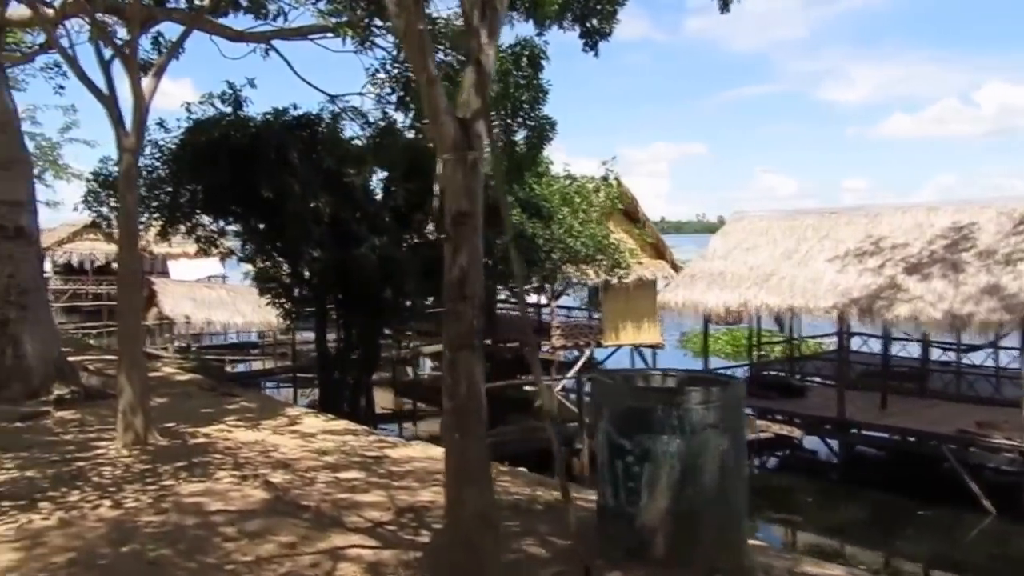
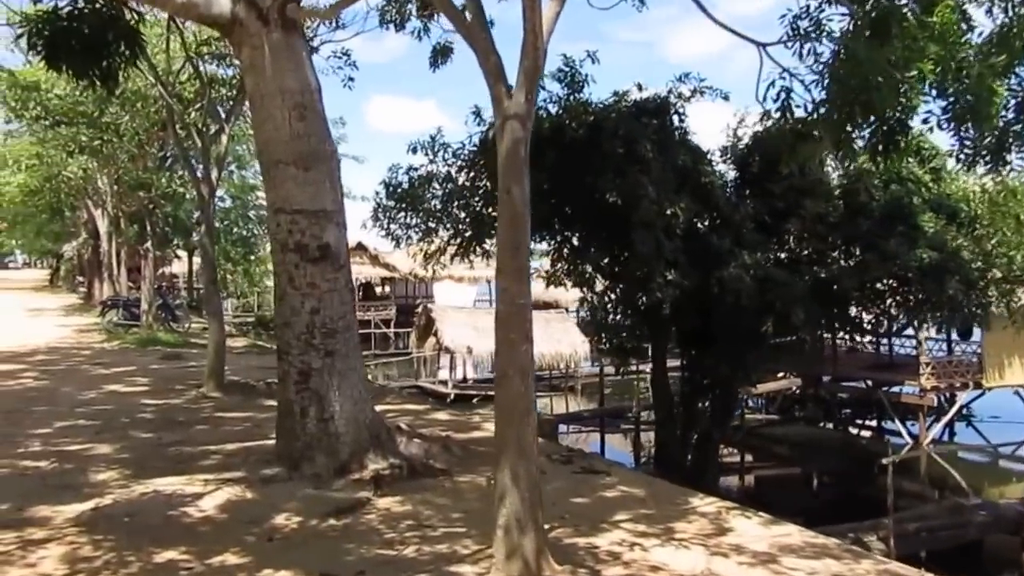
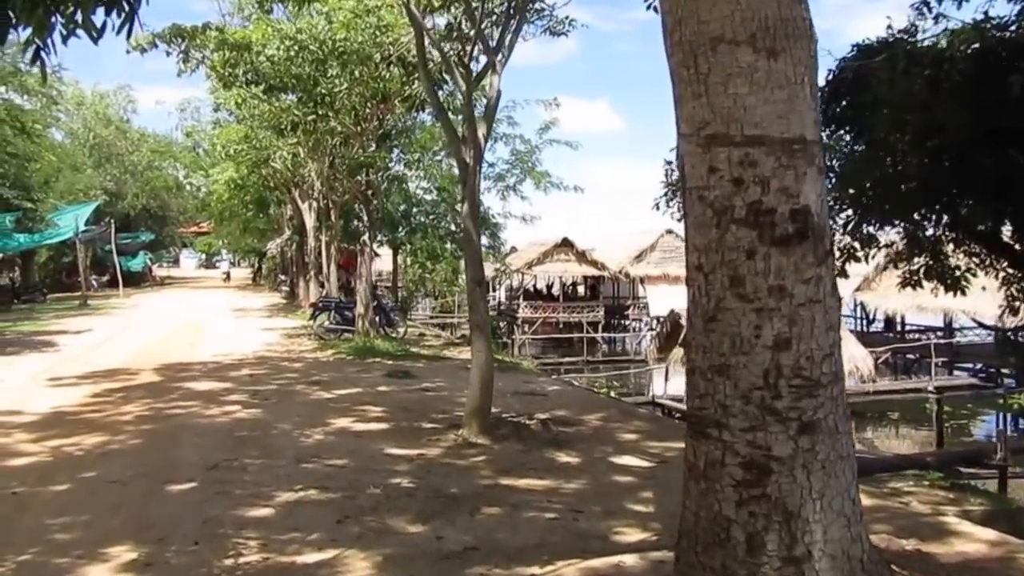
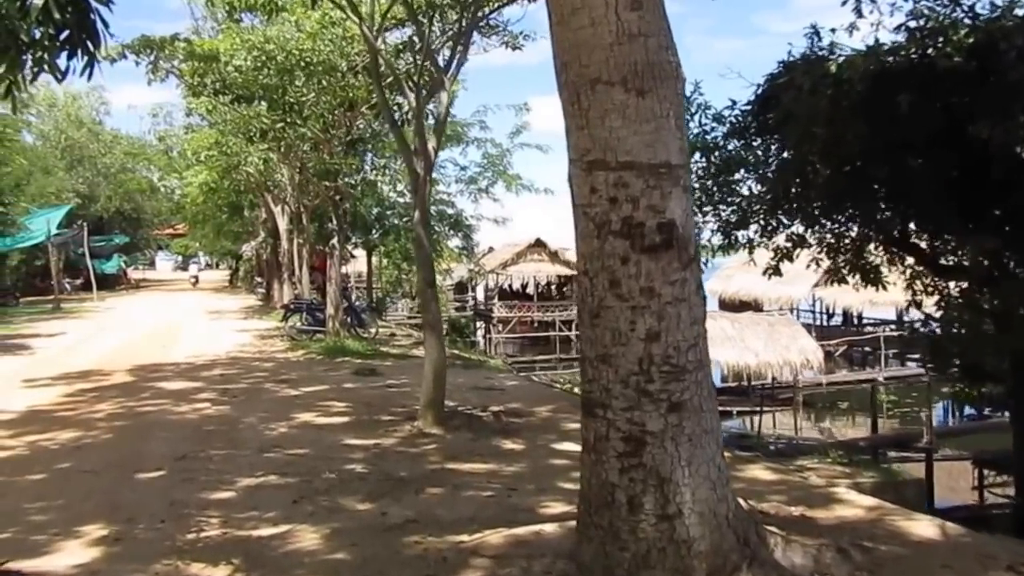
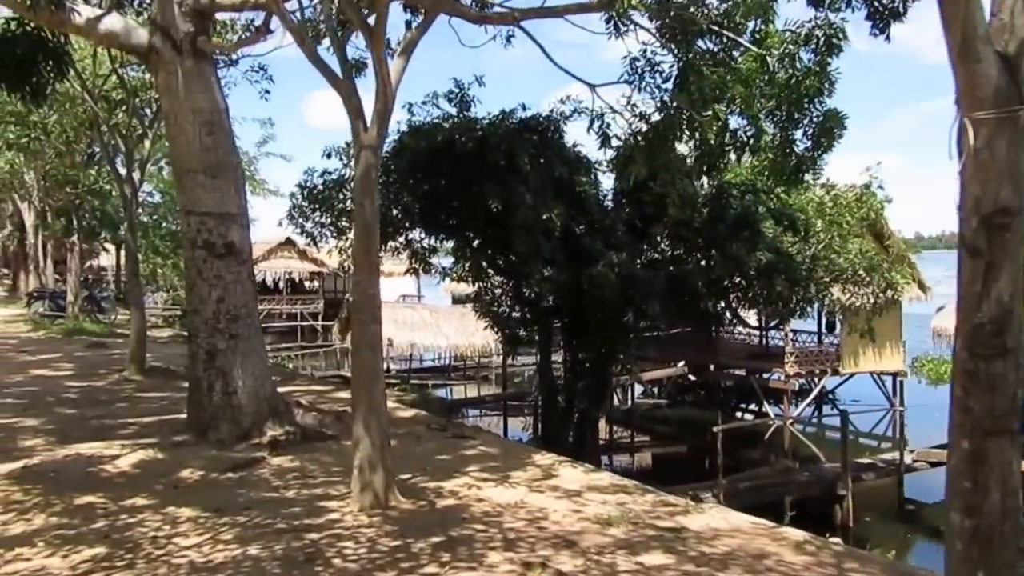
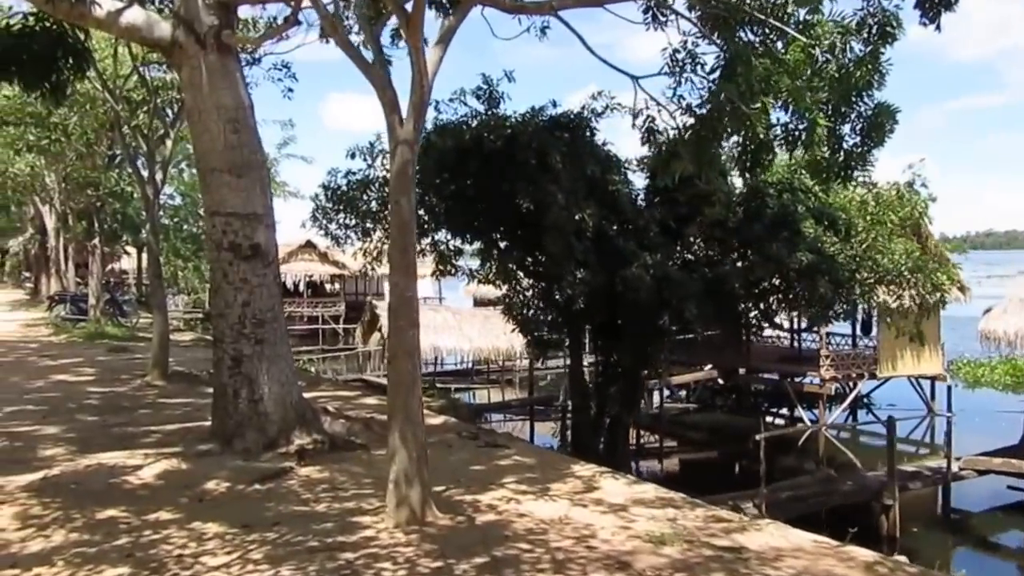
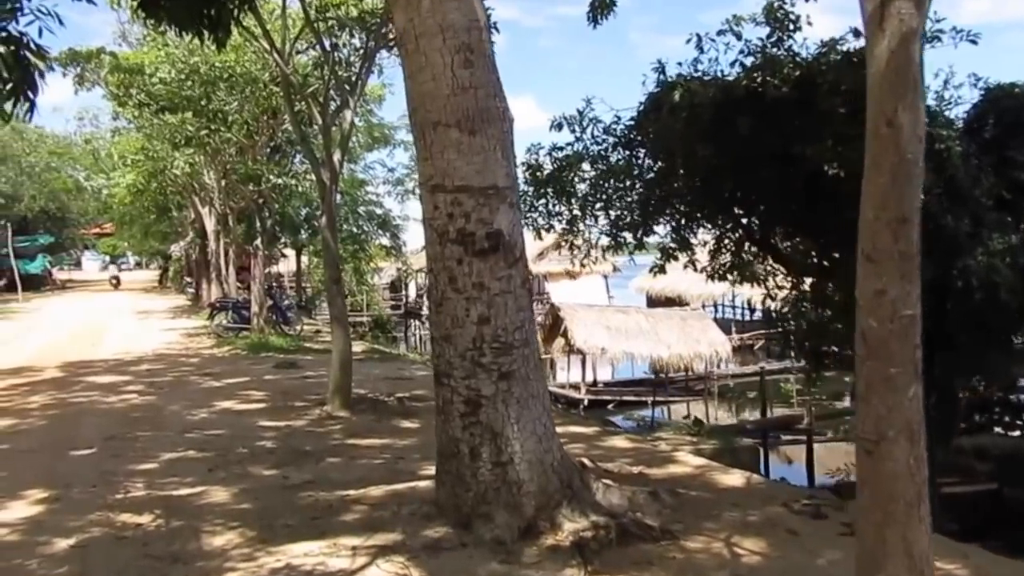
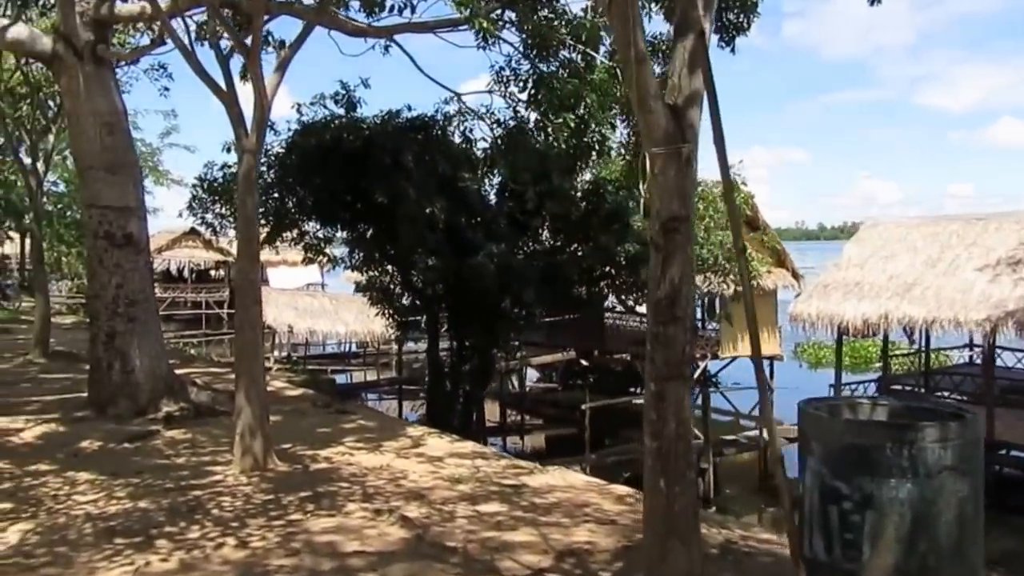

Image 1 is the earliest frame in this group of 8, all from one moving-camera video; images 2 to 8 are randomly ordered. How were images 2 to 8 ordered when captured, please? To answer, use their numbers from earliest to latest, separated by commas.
8, 5, 6, 2, 7, 4, 3
